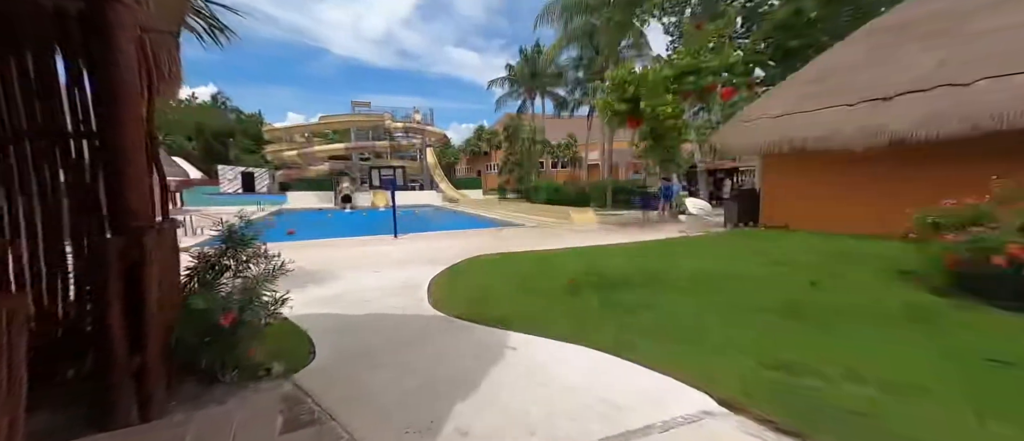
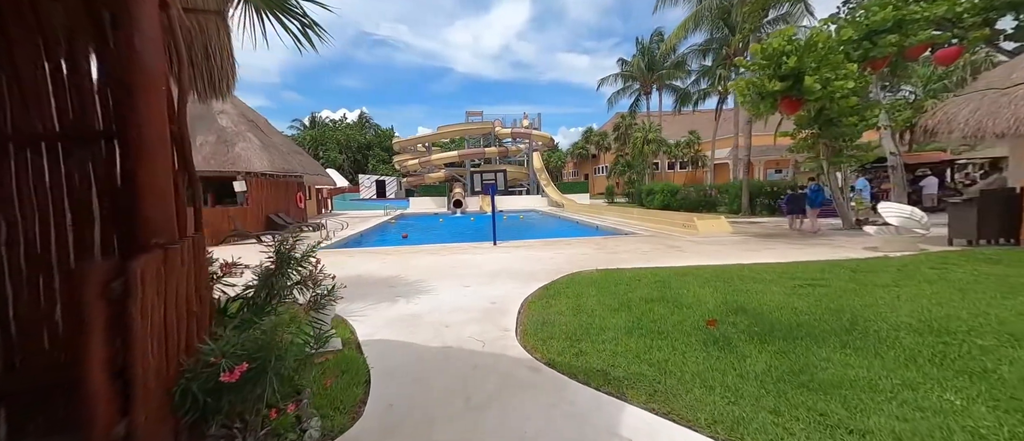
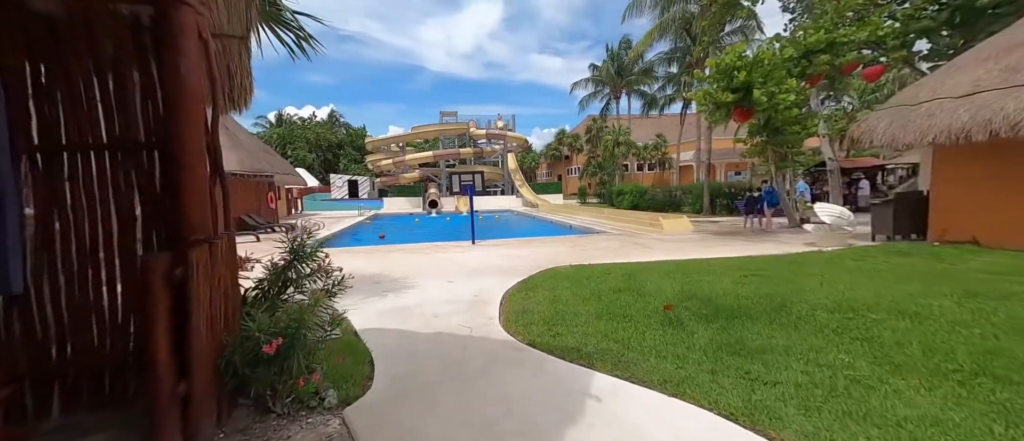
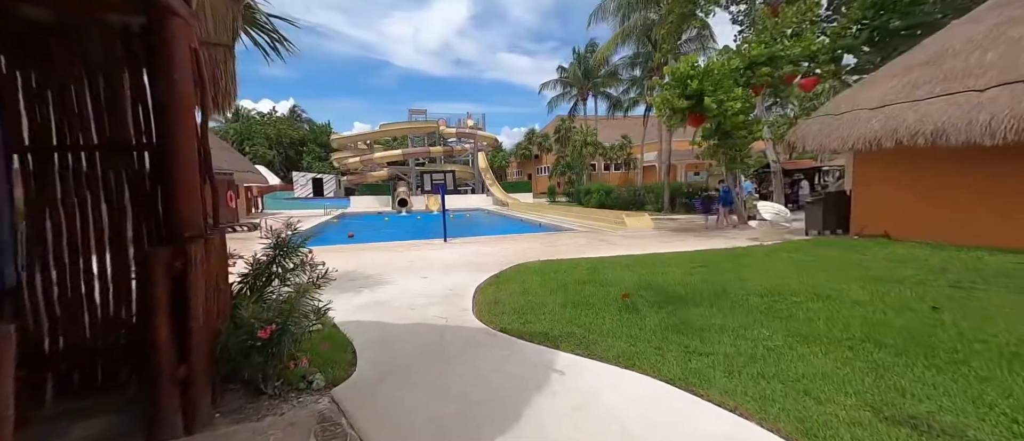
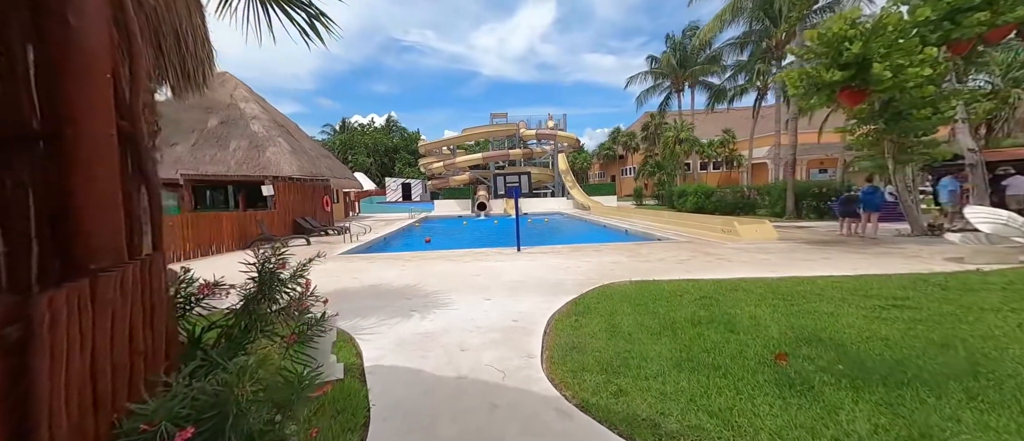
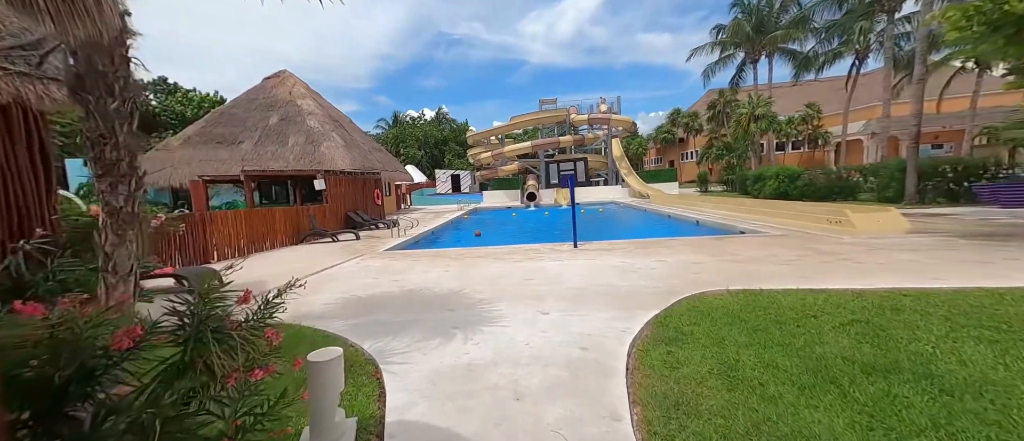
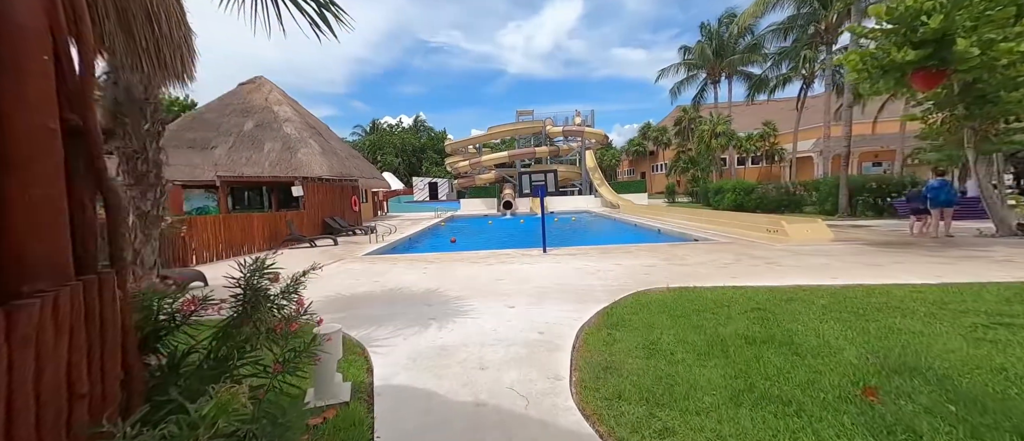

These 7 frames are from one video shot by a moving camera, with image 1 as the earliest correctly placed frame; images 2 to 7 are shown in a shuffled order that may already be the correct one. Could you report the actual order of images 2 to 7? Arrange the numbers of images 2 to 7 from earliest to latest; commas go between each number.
4, 3, 2, 5, 7, 6
